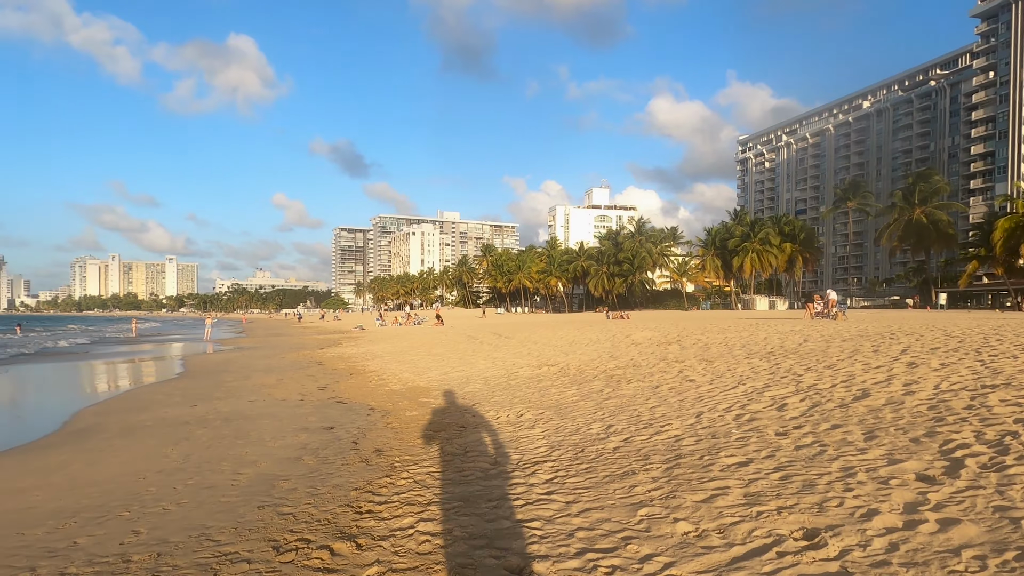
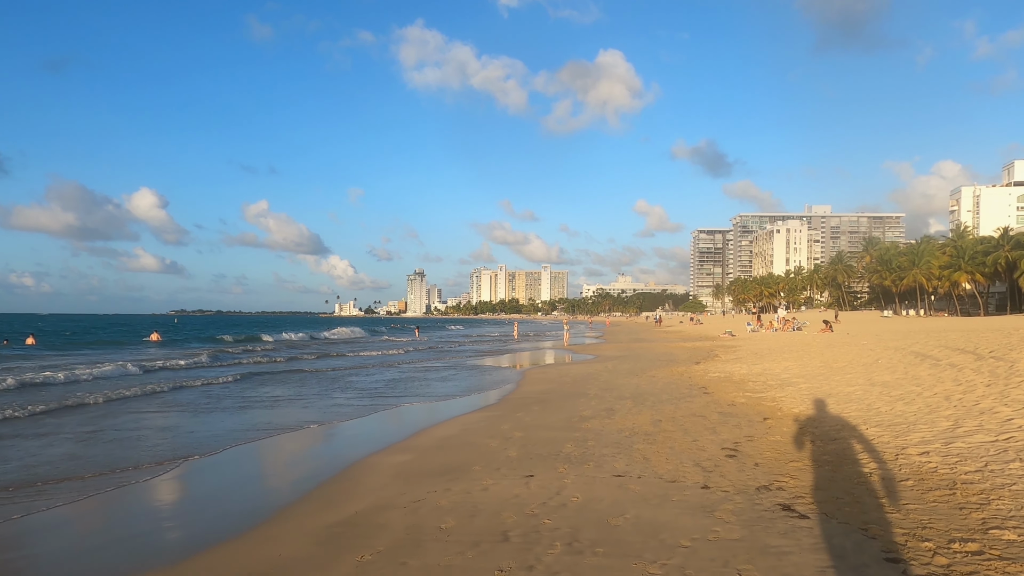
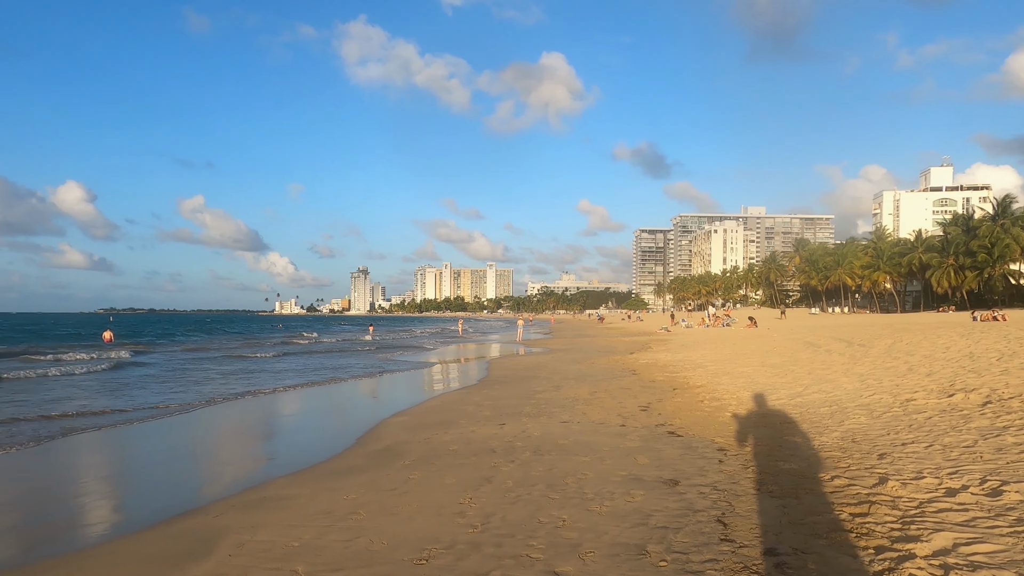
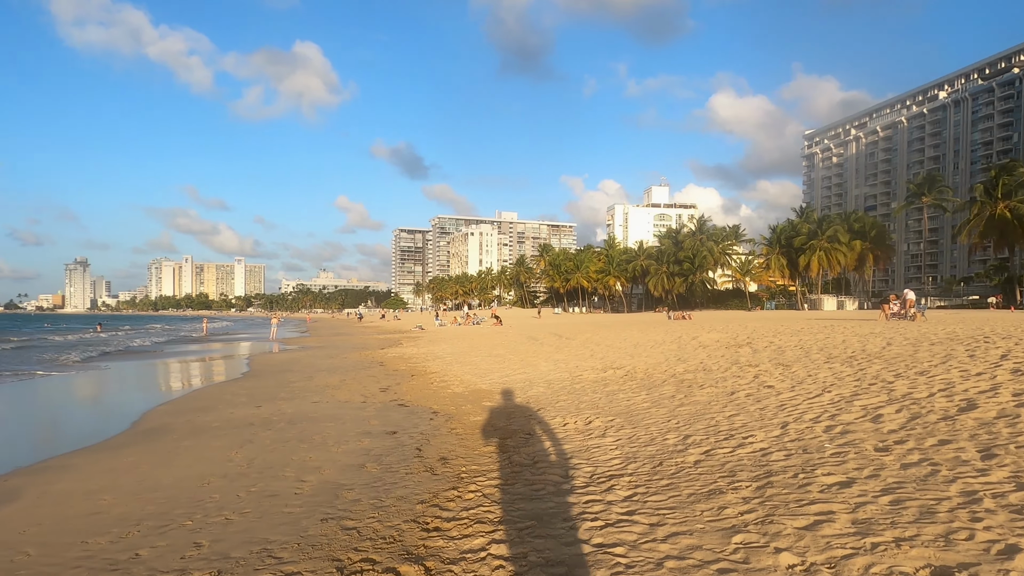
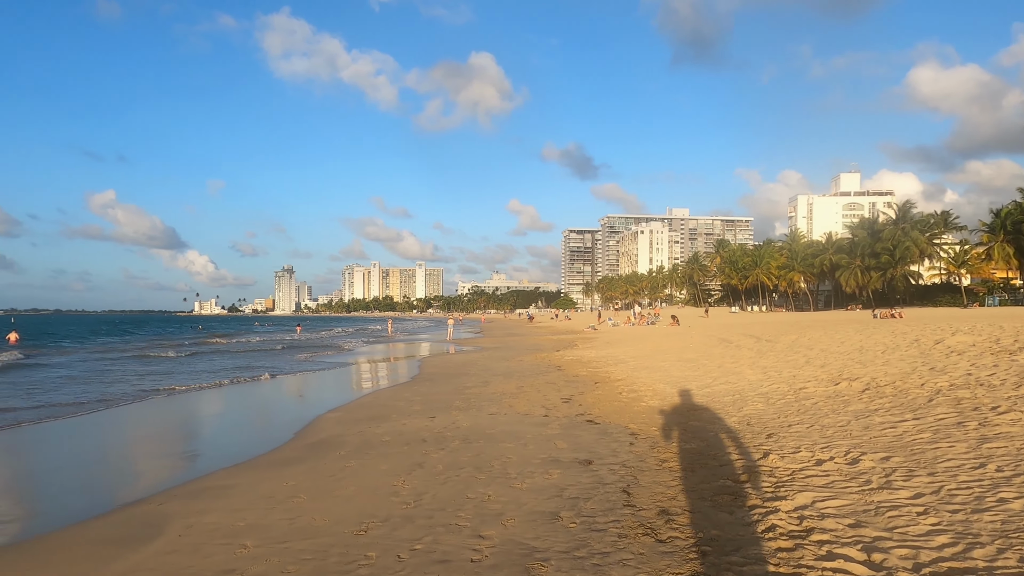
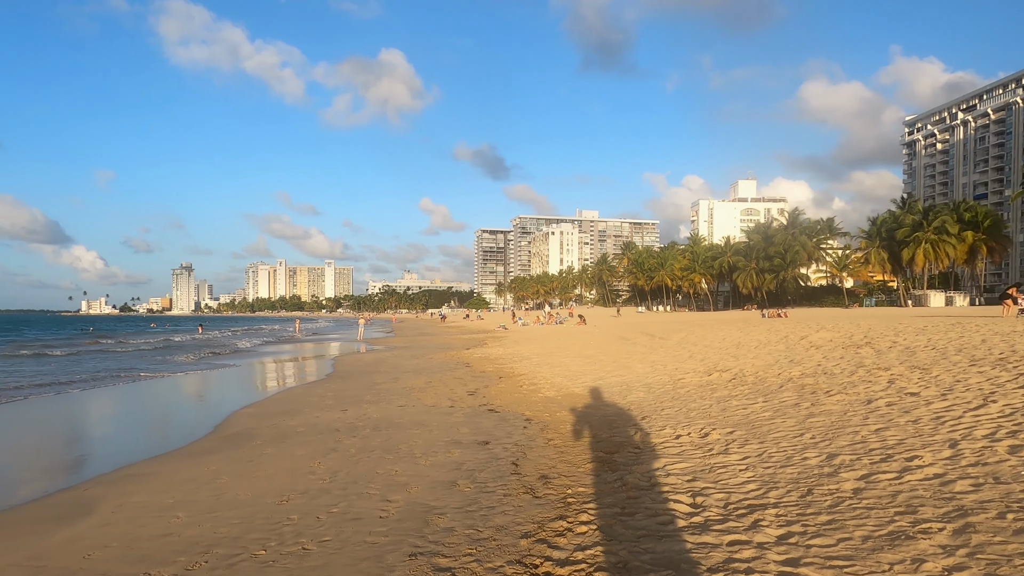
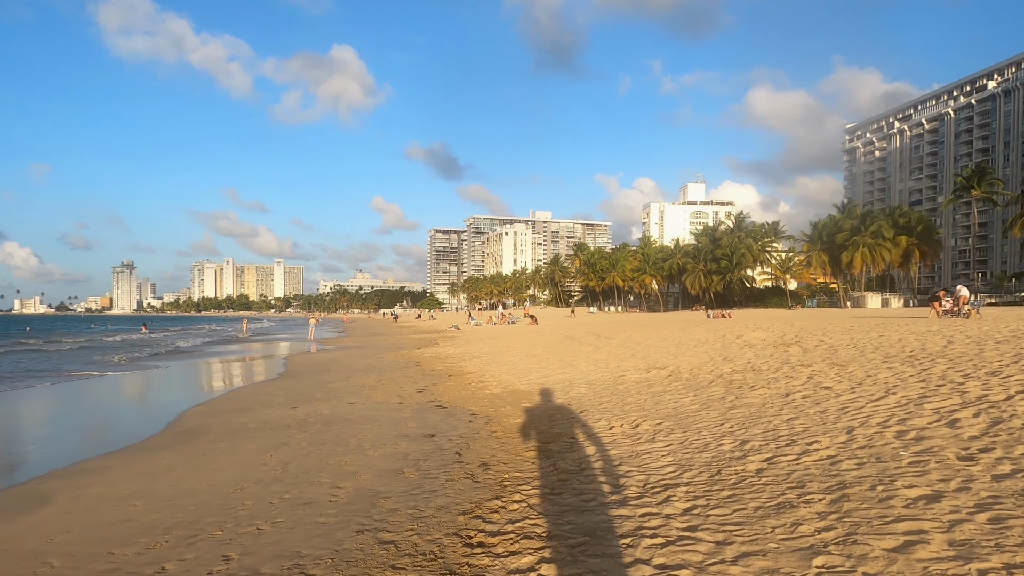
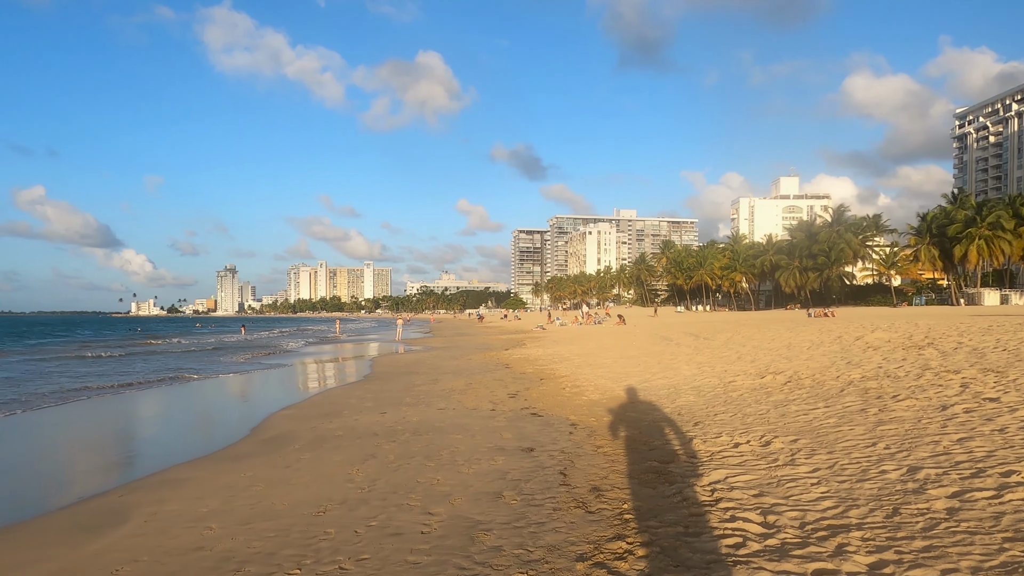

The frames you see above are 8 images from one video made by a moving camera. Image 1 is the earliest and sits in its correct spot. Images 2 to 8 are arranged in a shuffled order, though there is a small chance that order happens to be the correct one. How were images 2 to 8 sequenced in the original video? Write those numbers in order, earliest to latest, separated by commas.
4, 7, 6, 8, 5, 3, 2
